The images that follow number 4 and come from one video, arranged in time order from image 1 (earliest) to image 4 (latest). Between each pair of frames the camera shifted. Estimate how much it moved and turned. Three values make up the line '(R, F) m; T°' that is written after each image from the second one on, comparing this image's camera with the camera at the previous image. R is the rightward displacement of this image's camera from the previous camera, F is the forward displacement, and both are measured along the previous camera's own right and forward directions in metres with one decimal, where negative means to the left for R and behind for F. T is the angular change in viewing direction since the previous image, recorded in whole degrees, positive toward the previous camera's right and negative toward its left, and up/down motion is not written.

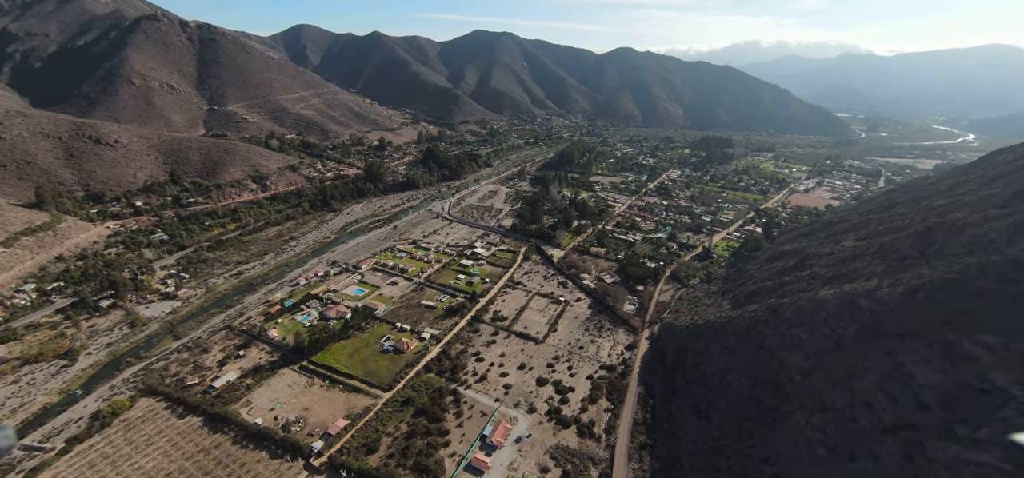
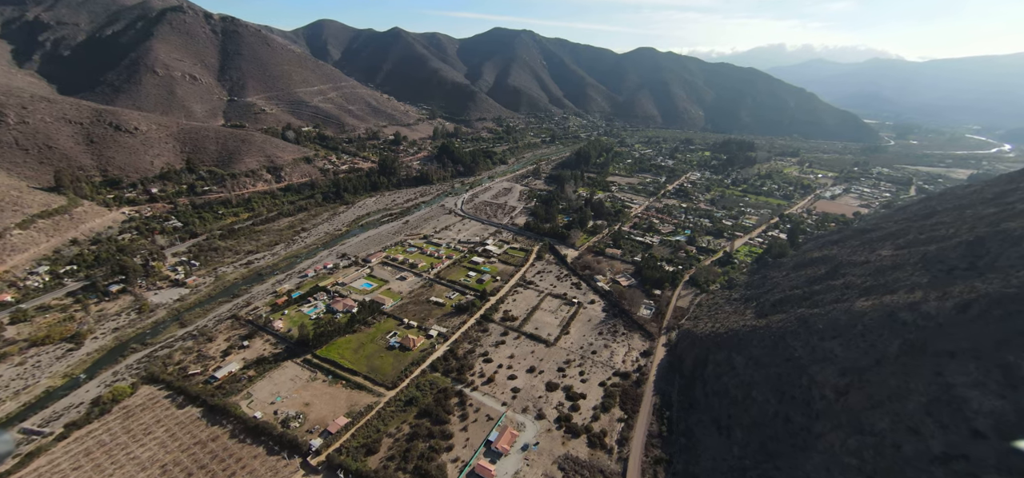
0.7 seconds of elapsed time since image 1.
(0.0, +1.4) m; -2°
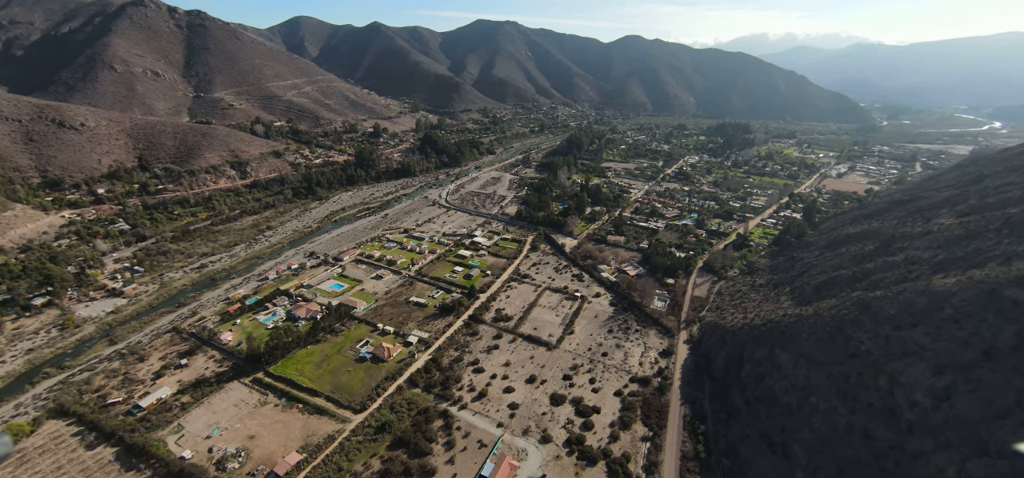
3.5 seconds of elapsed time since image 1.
(0.0, +5.4) m; +1°
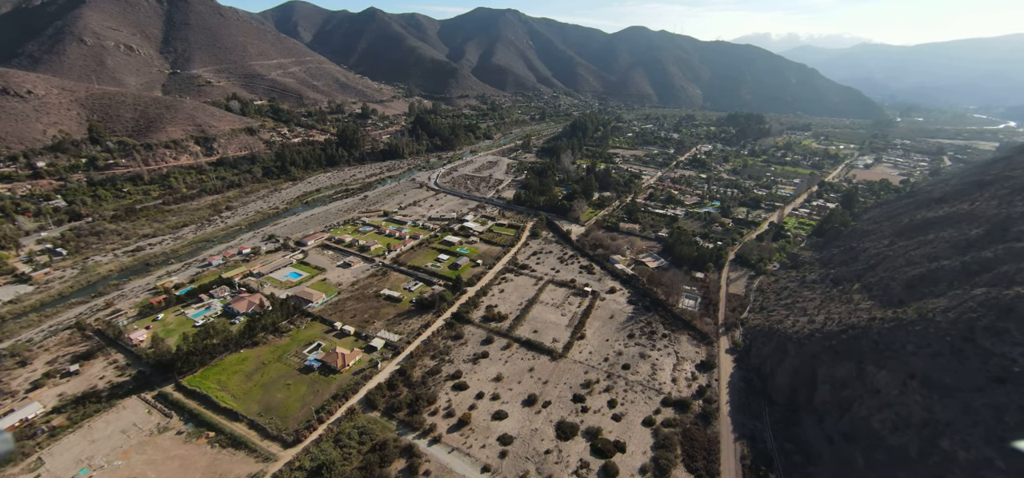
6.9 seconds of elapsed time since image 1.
(+0.1, +6.5) m; 0°
